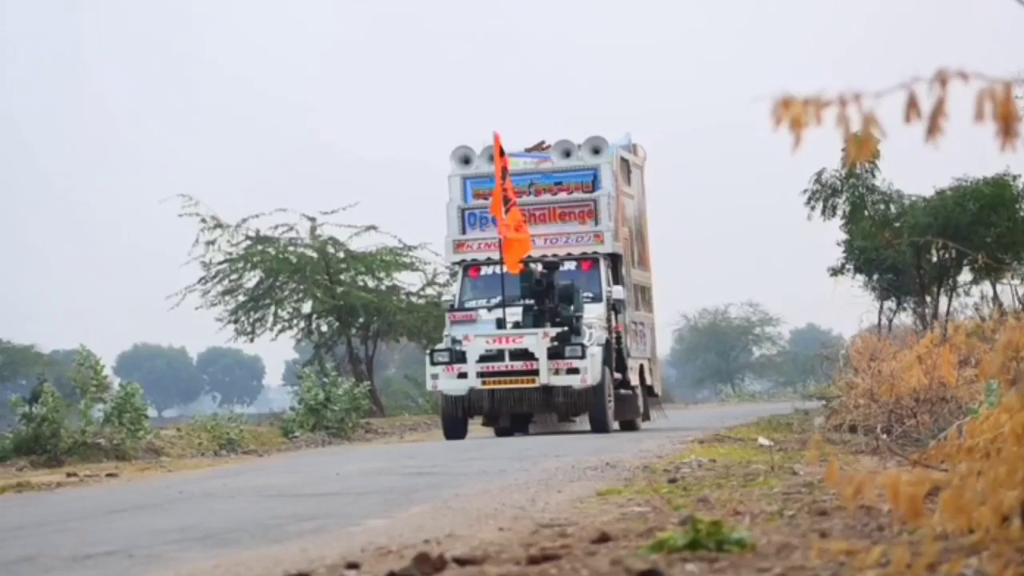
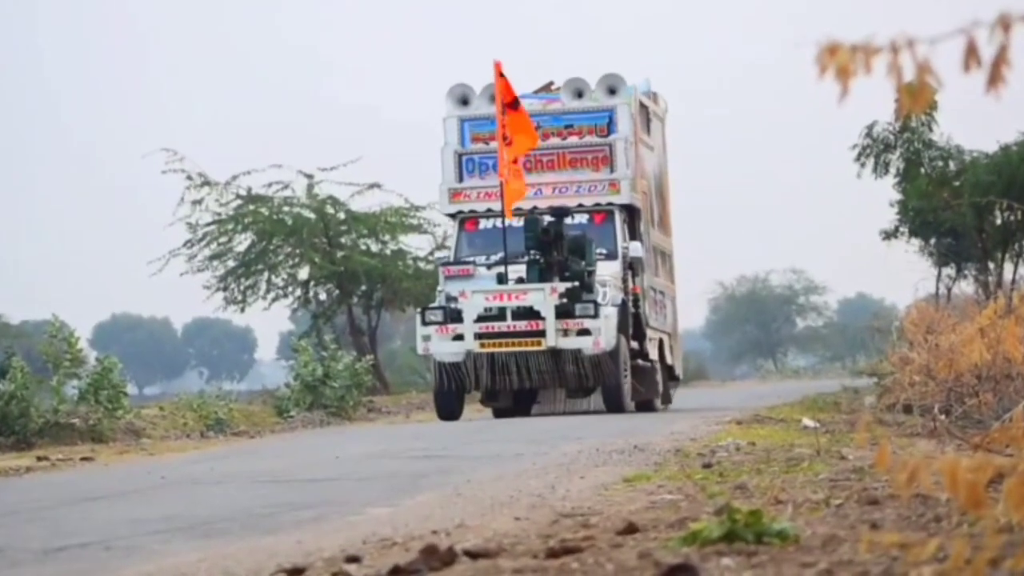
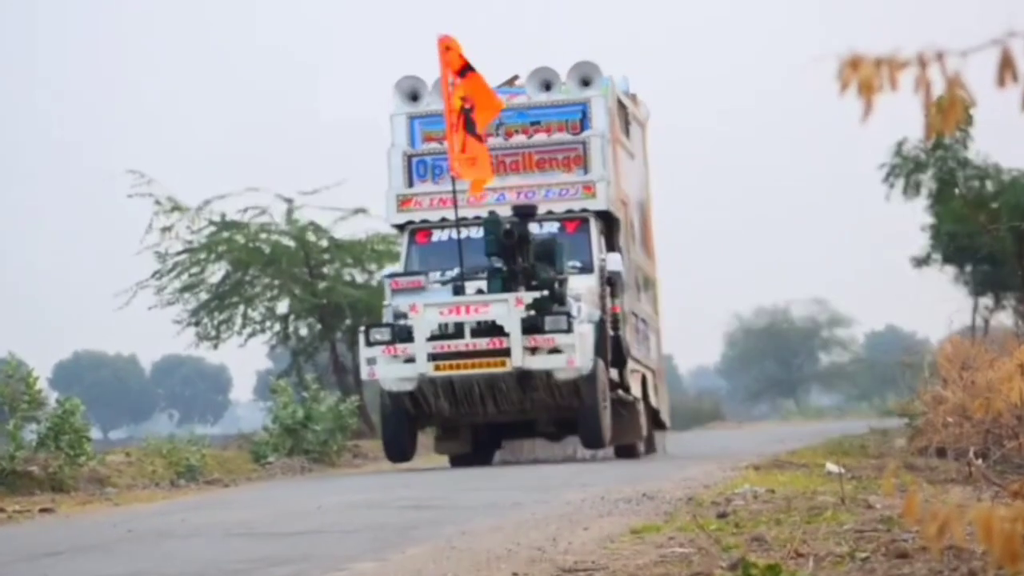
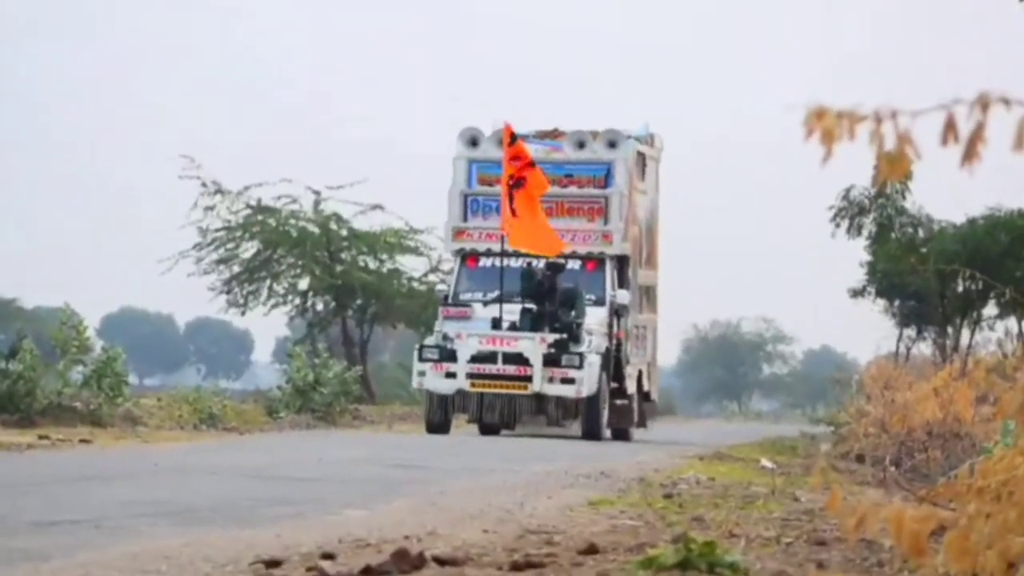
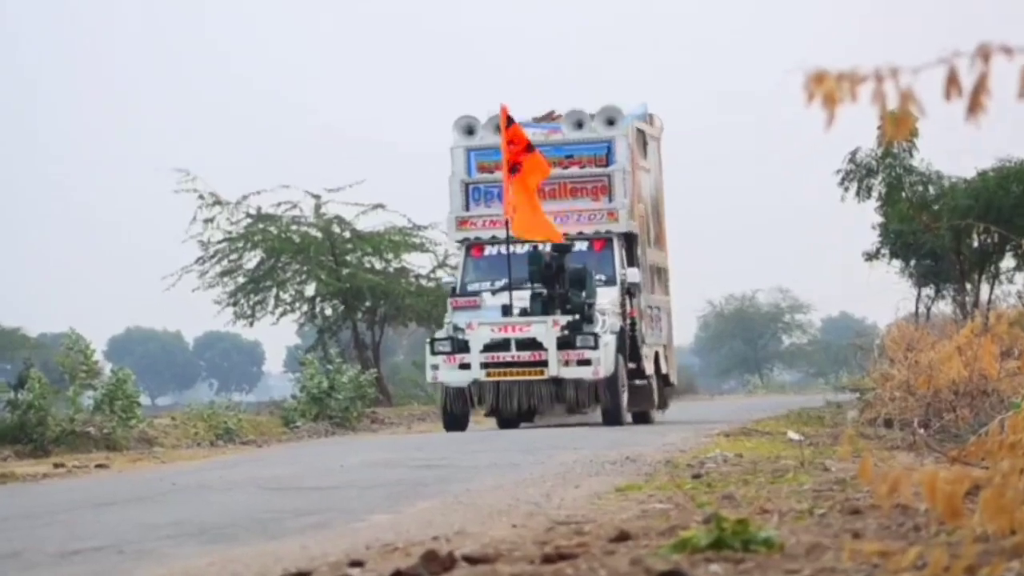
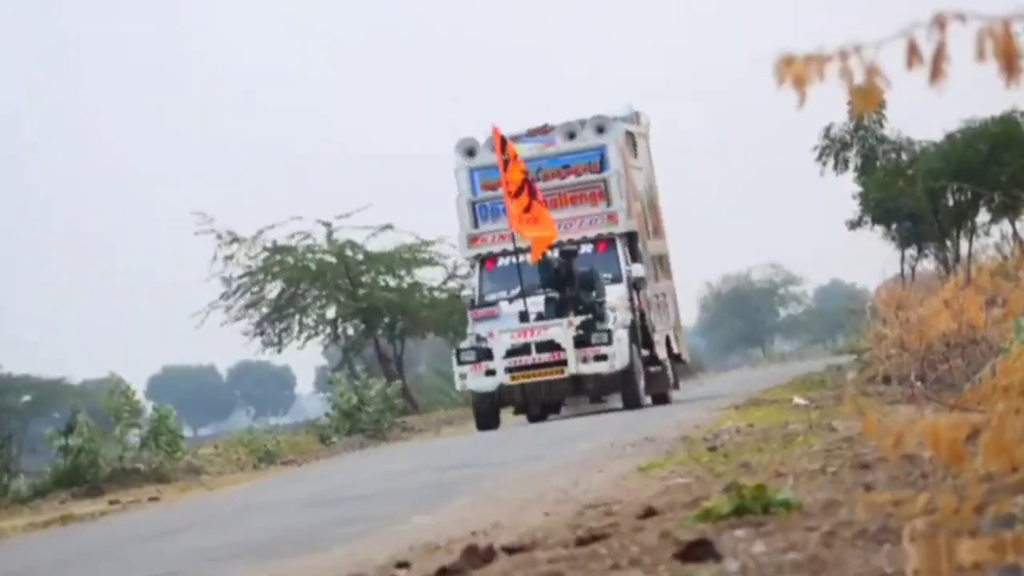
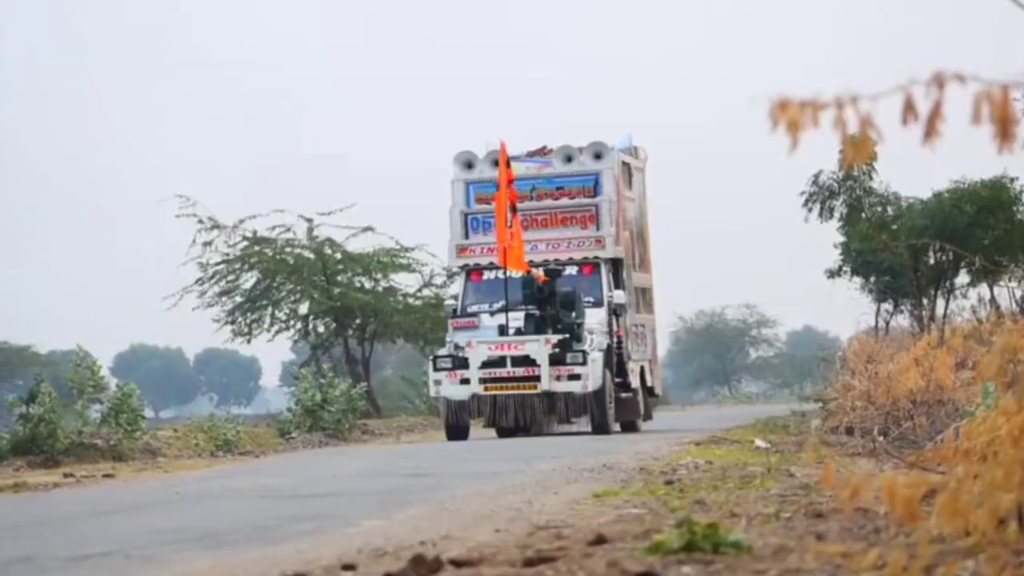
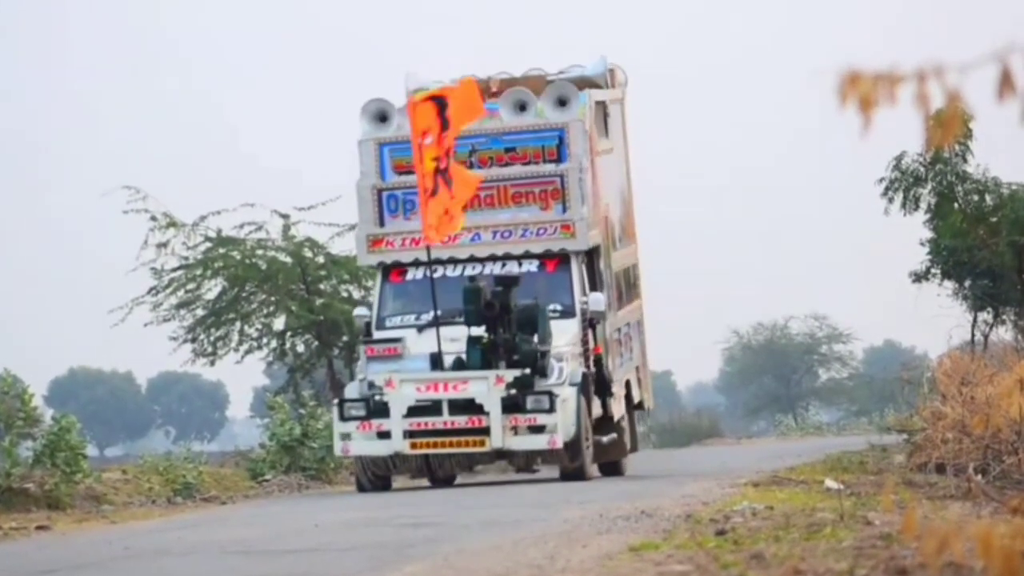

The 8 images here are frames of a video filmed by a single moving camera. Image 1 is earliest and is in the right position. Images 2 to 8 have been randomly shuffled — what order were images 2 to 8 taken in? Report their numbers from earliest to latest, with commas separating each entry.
5, 7, 6, 4, 2, 3, 8
